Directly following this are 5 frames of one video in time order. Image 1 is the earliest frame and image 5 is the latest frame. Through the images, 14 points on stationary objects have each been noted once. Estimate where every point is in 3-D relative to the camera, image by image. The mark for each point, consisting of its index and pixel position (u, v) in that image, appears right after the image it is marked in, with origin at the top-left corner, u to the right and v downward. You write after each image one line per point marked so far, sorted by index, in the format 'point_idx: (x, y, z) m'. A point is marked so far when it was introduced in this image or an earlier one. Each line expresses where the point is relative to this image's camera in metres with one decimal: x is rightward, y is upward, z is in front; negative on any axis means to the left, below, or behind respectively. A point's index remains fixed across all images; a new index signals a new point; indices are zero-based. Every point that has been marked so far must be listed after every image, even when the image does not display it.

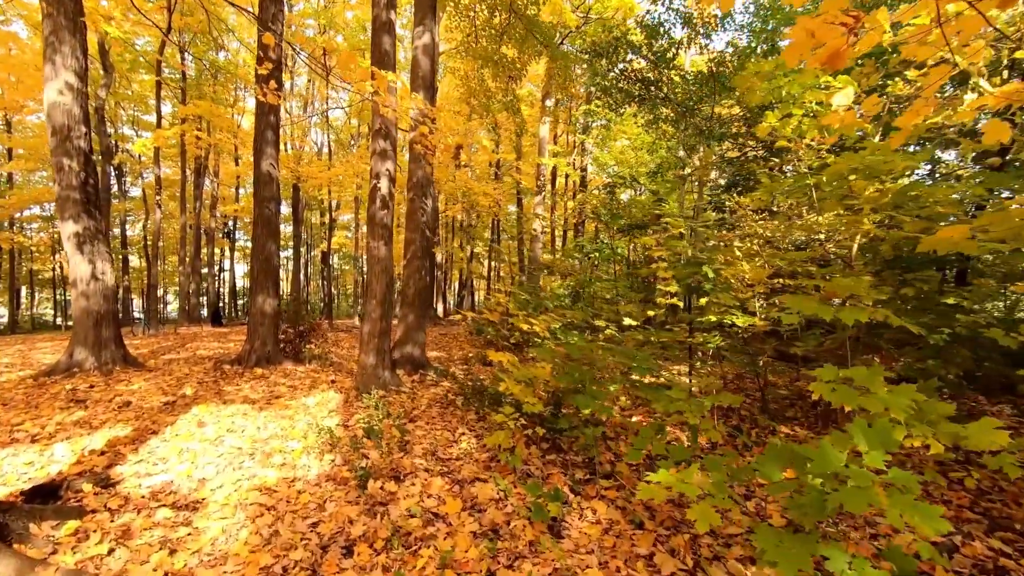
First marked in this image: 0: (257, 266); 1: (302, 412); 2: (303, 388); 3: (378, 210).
0: (-4.0, +0.3, +8.1) m
1: (-2.0, -1.2, +5.0) m
2: (-2.6, -1.2, +6.4) m
3: (-1.5, +0.9, +5.9) m
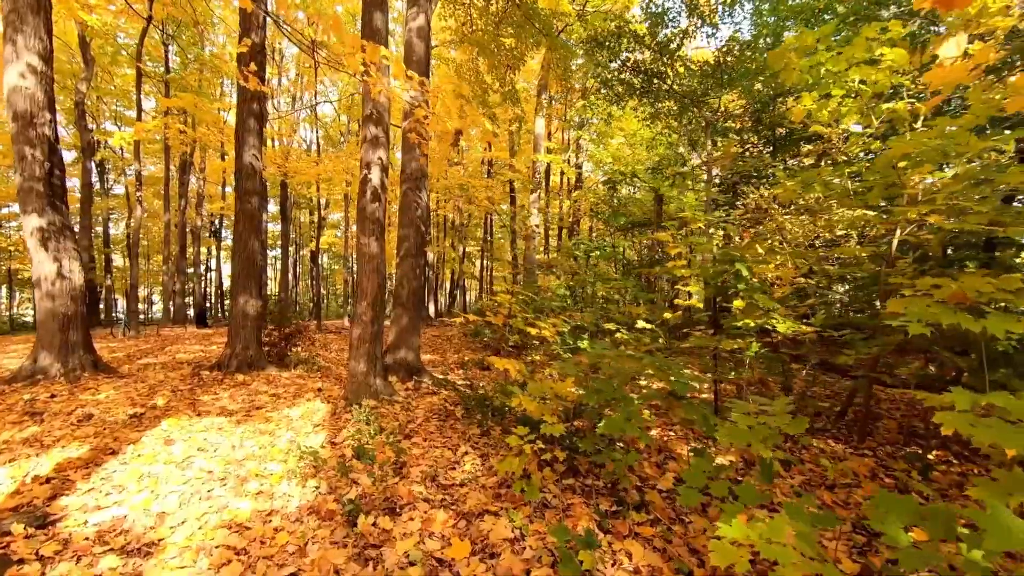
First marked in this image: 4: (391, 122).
0: (-4.0, +0.3, +7.6) m
1: (-2.0, -1.2, +4.5) m
2: (-2.5, -1.2, +5.8) m
3: (-1.5, +0.9, +5.4) m
4: (-1.3, +1.8, +5.6) m
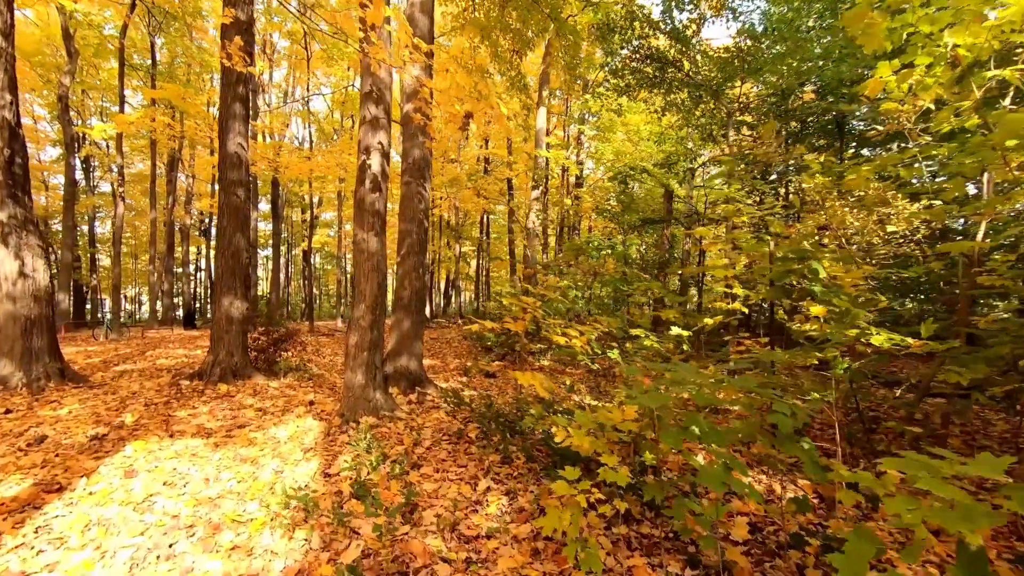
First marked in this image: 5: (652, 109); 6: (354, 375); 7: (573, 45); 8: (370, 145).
0: (-3.9, +0.3, +6.9) m
1: (-1.8, -1.2, +3.9) m
2: (-2.4, -1.2, +5.2) m
3: (-1.3, +0.9, +4.8) m
4: (-1.2, +1.8, +5.0) m
5: (+3.3, +4.3, +12.3) m
6: (-1.4, -0.8, +4.7) m
7: (+1.0, +3.9, +8.2) m
8: (-1.3, +1.3, +4.7) m
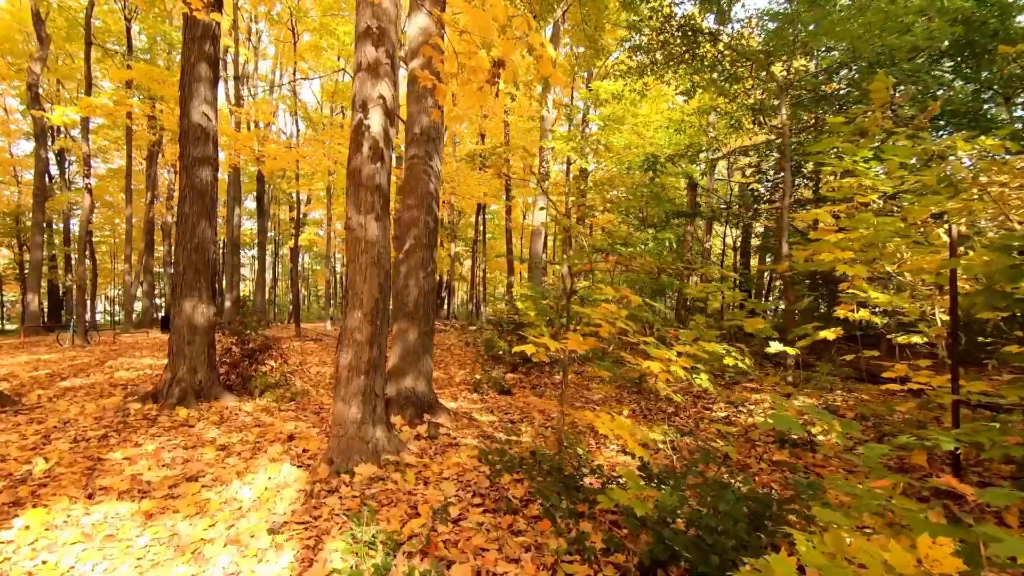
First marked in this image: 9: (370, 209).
0: (-3.6, +0.3, +5.6) m
1: (-1.5, -1.2, +2.7) m
2: (-2.1, -1.3, +3.9) m
3: (-1.0, +0.9, +3.5) m
4: (-0.8, +1.8, +3.8) m
5: (+3.5, +4.2, +11.2) m
6: (-1.1, -0.8, +3.5) m
7: (+1.2, +3.9, +7.1) m
8: (-1.0, +1.3, +3.5) m
9: (-1.0, +0.5, +3.6) m
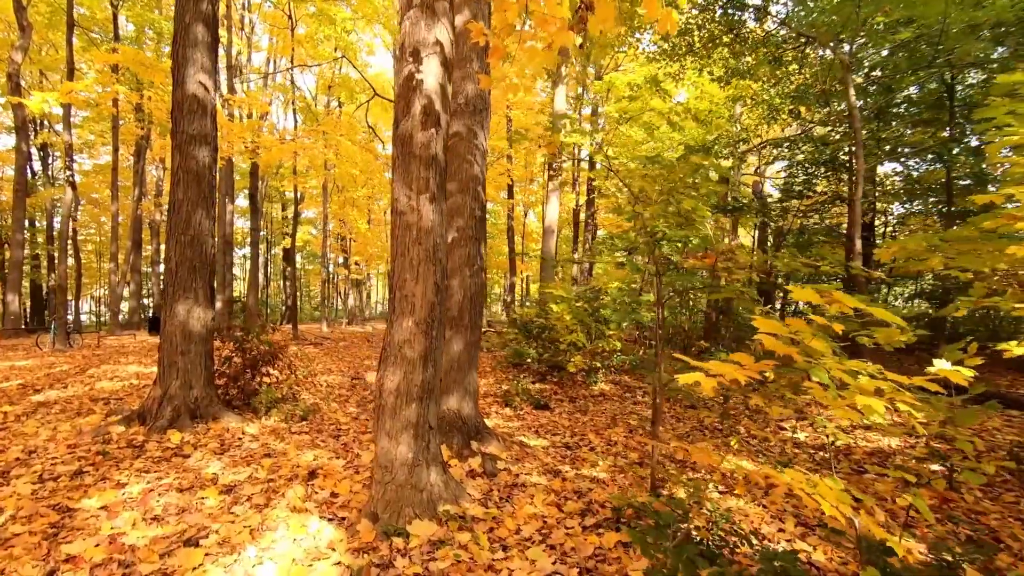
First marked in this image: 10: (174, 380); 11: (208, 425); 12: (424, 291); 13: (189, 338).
0: (-3.1, +0.3, +4.8) m
1: (-1.0, -1.2, +1.8) m
2: (-1.6, -1.3, +3.1) m
3: (-0.5, +0.9, +2.7) m
4: (-0.3, +1.8, +3.0) m
5: (+3.9, +4.2, +10.4) m
6: (-0.6, -0.8, +2.7) m
7: (+1.7, +3.8, +6.3) m
8: (-0.5, +1.3, +2.7) m
9: (-0.5, +0.5, +2.8) m
10: (-3.1, -0.8, +4.7) m
11: (-2.8, -1.2, +4.7) m
12: (-0.4, 0.0, +2.7) m
13: (-2.9, -0.5, +4.8) m
